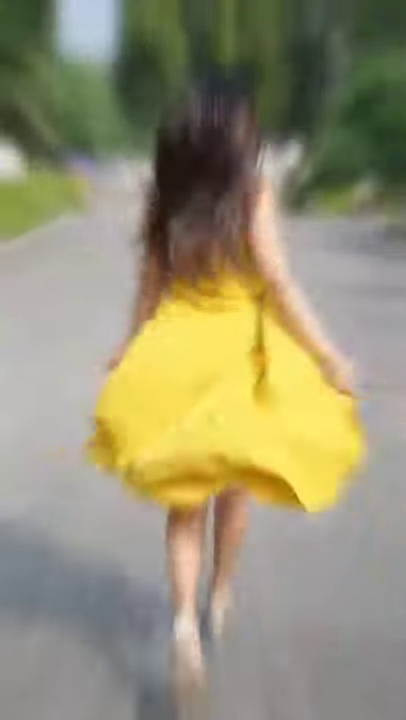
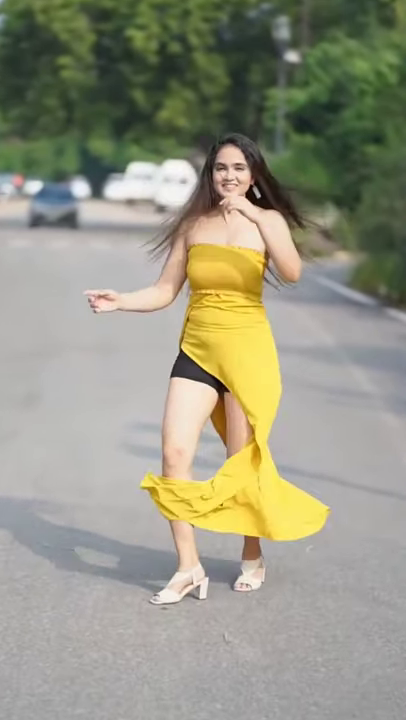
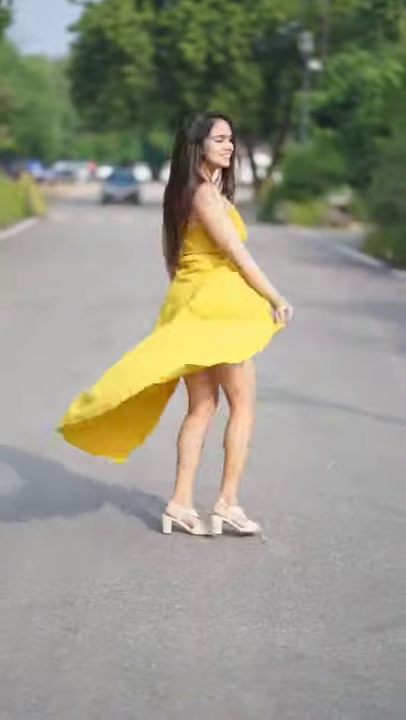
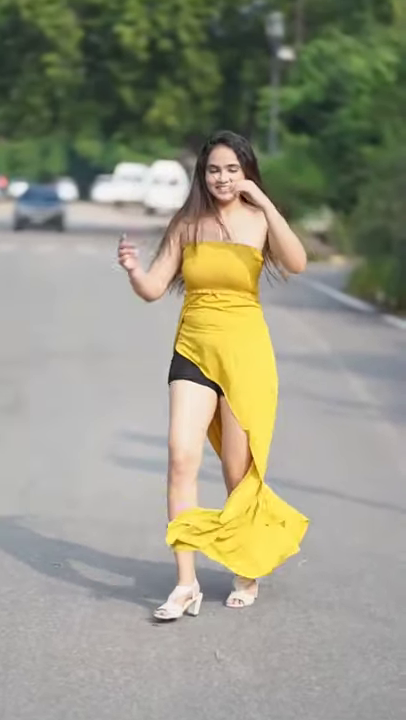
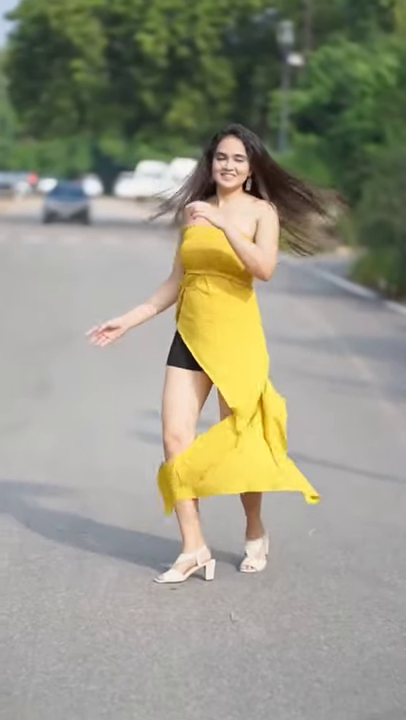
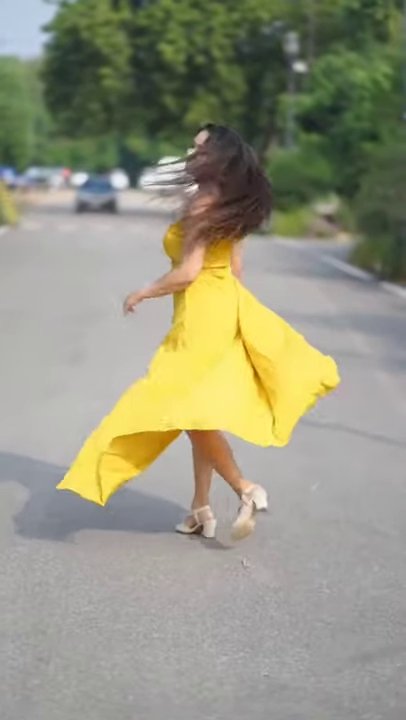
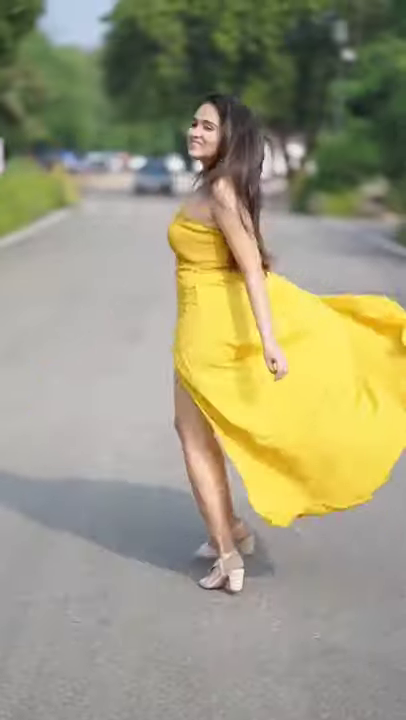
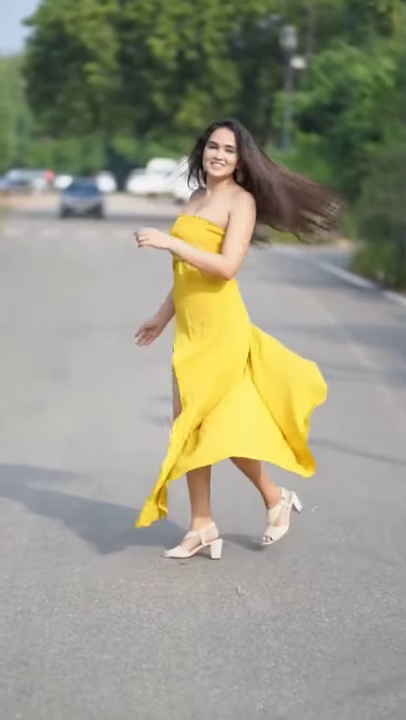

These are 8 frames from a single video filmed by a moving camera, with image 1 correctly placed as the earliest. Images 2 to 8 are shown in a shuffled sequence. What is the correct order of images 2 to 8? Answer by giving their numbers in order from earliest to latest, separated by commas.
7, 3, 6, 8, 5, 2, 4
